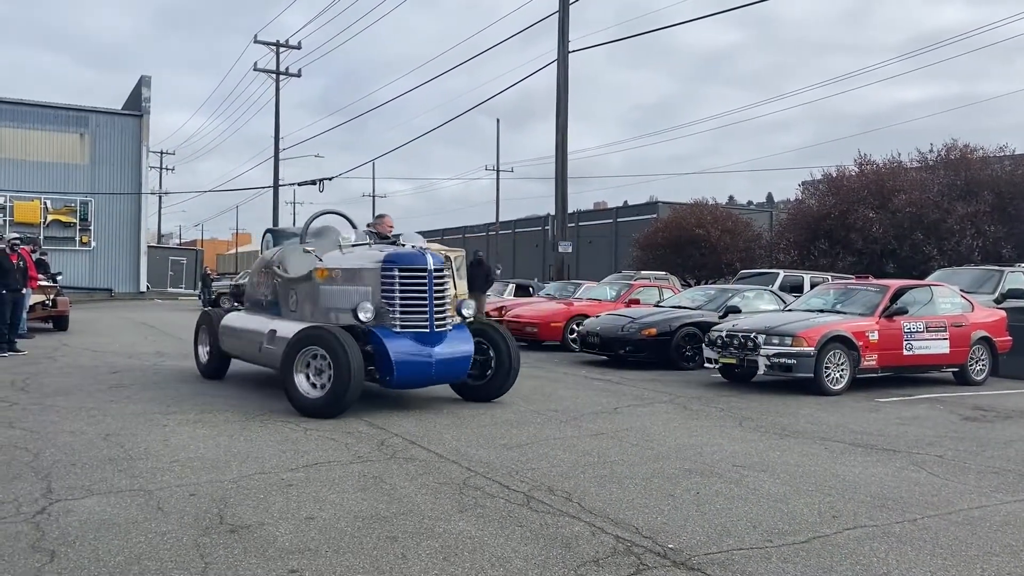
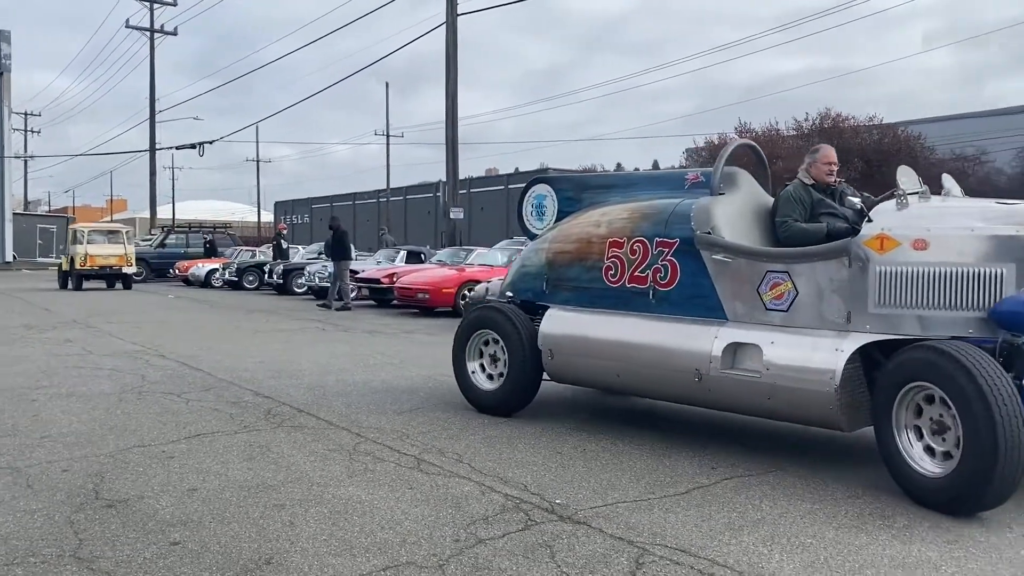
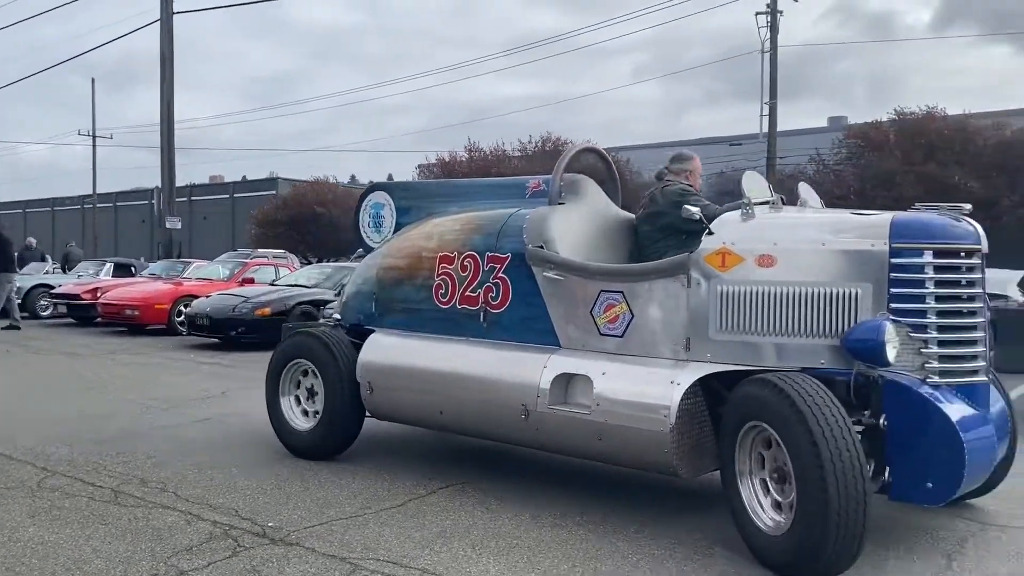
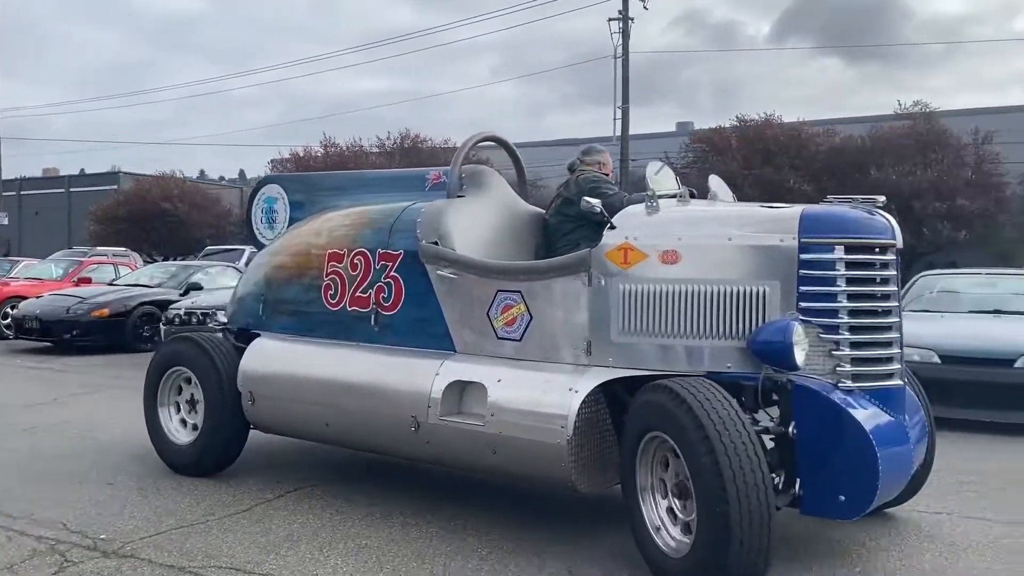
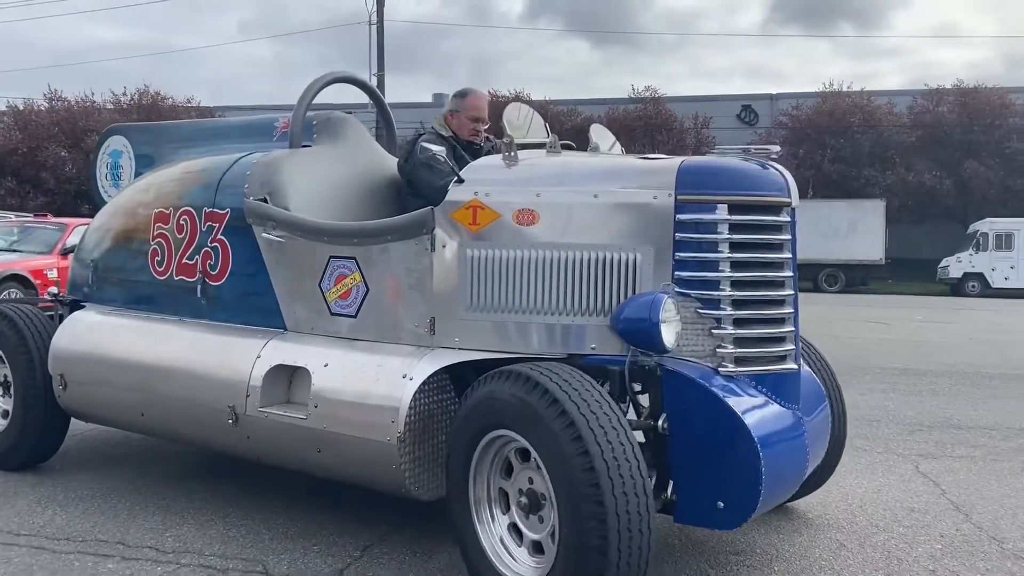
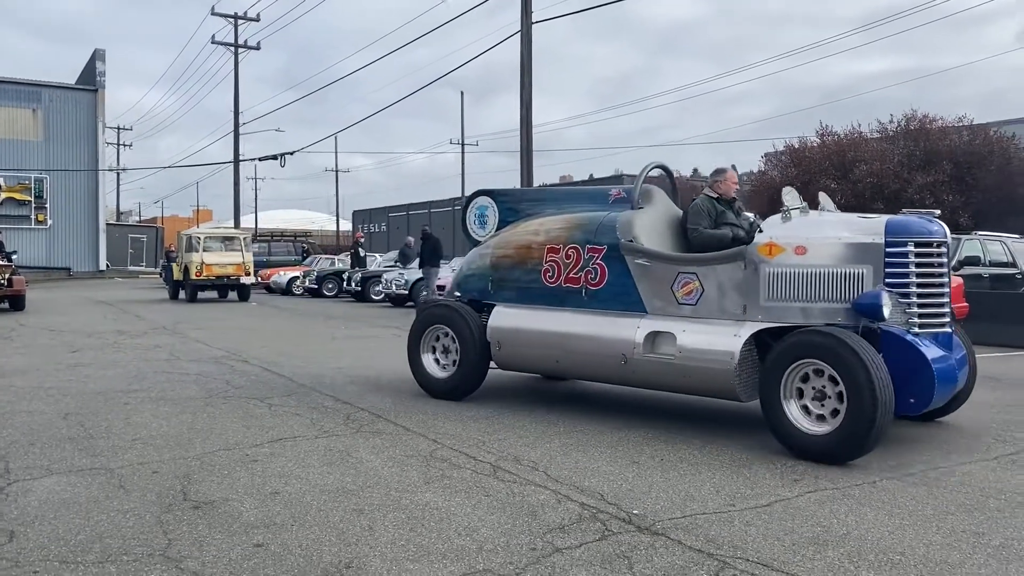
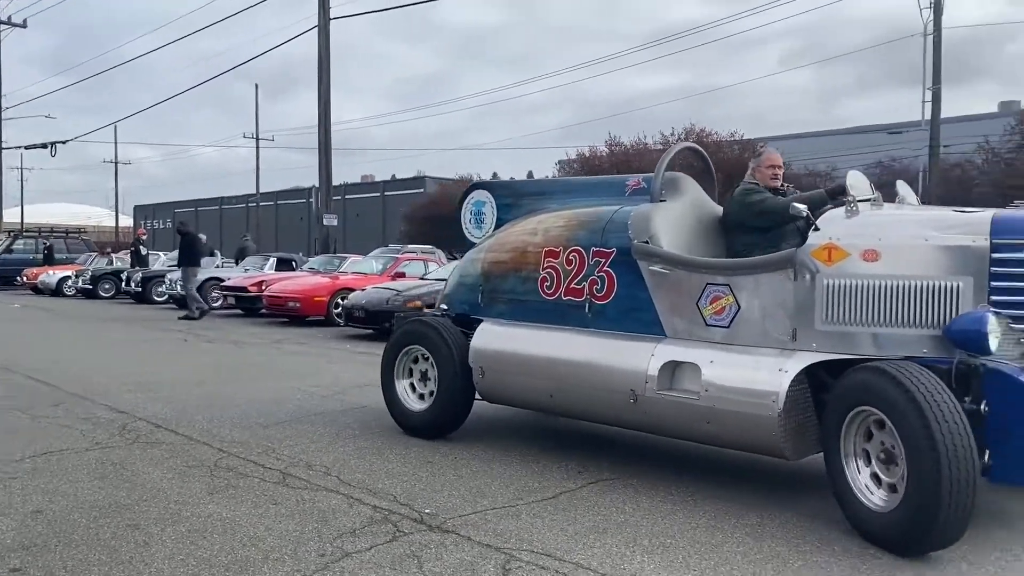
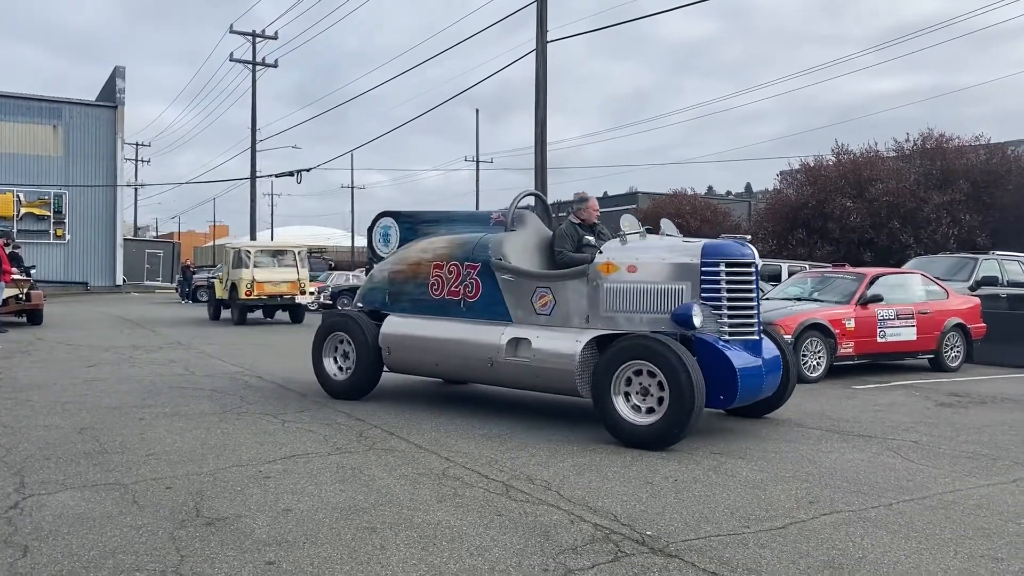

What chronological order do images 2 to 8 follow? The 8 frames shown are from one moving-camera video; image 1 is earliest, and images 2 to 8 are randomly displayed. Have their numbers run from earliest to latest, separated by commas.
8, 6, 2, 7, 3, 4, 5
